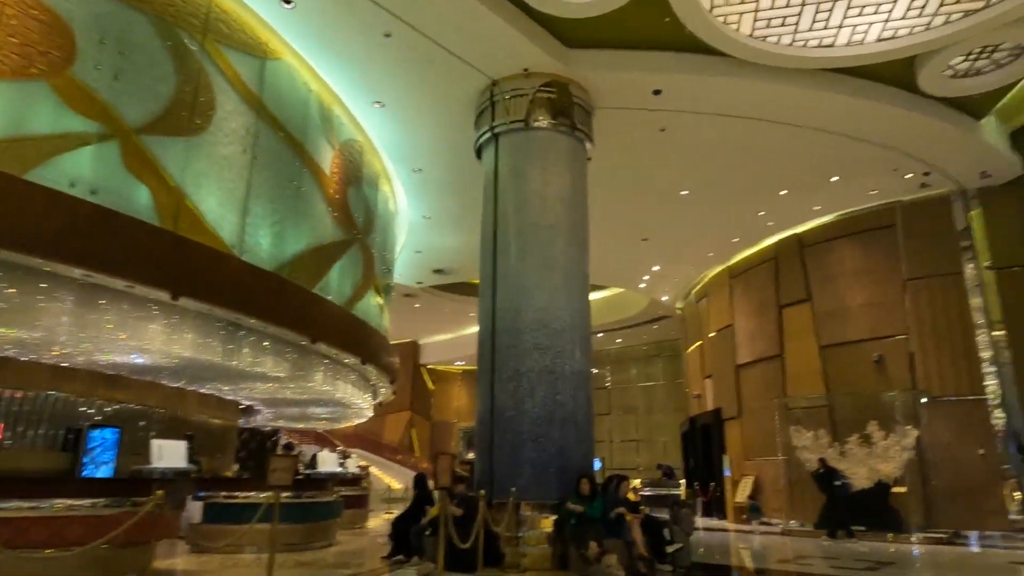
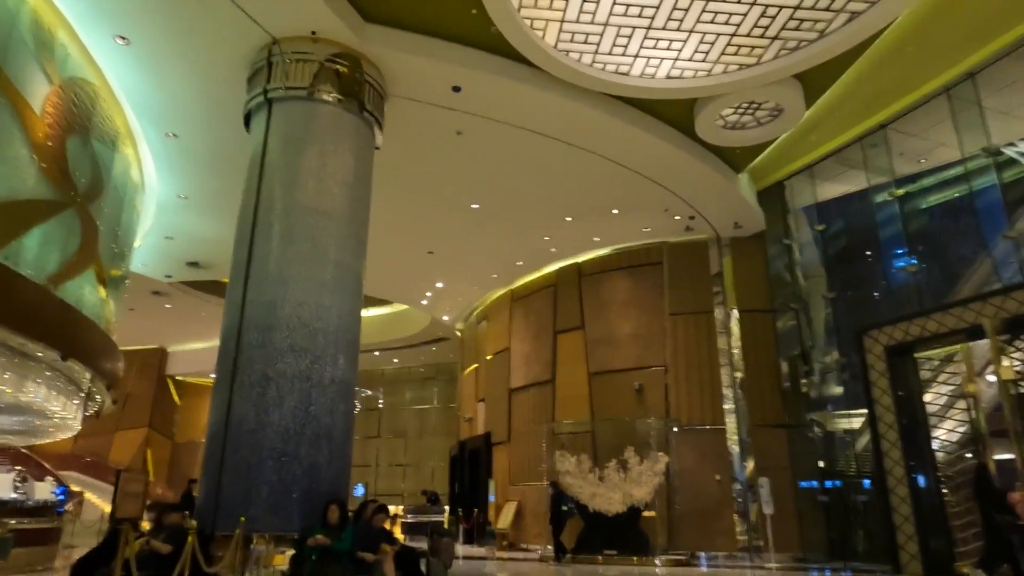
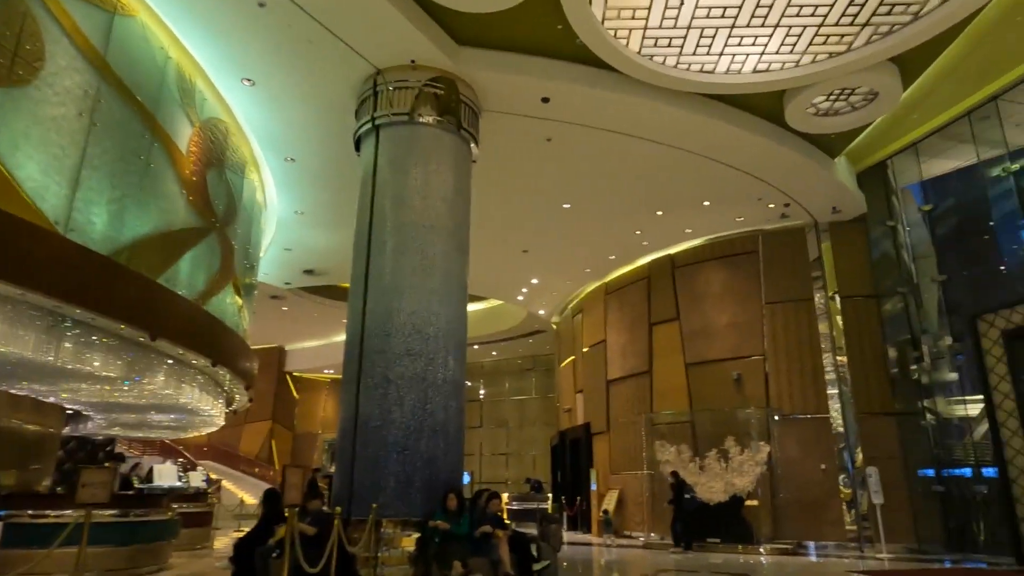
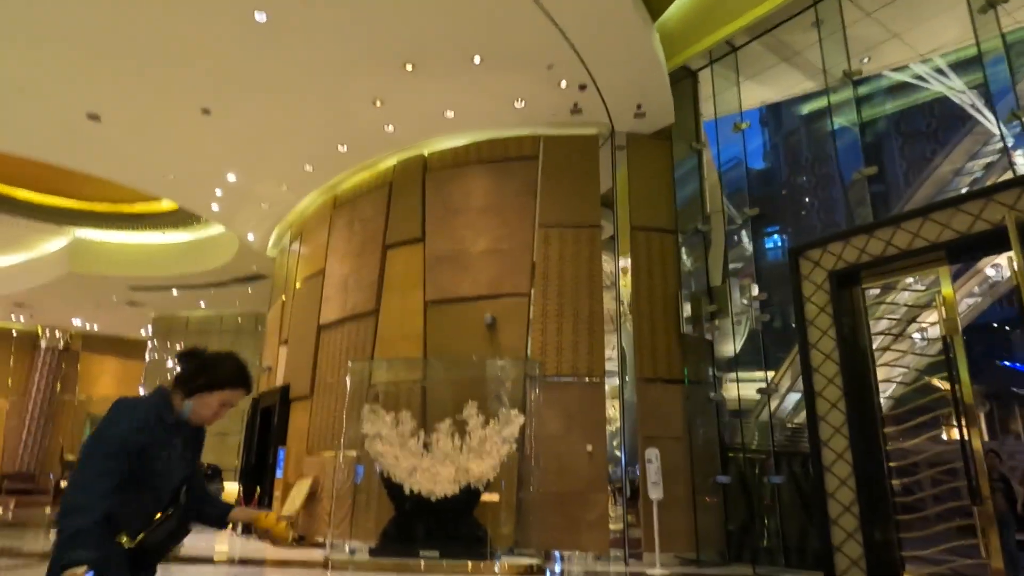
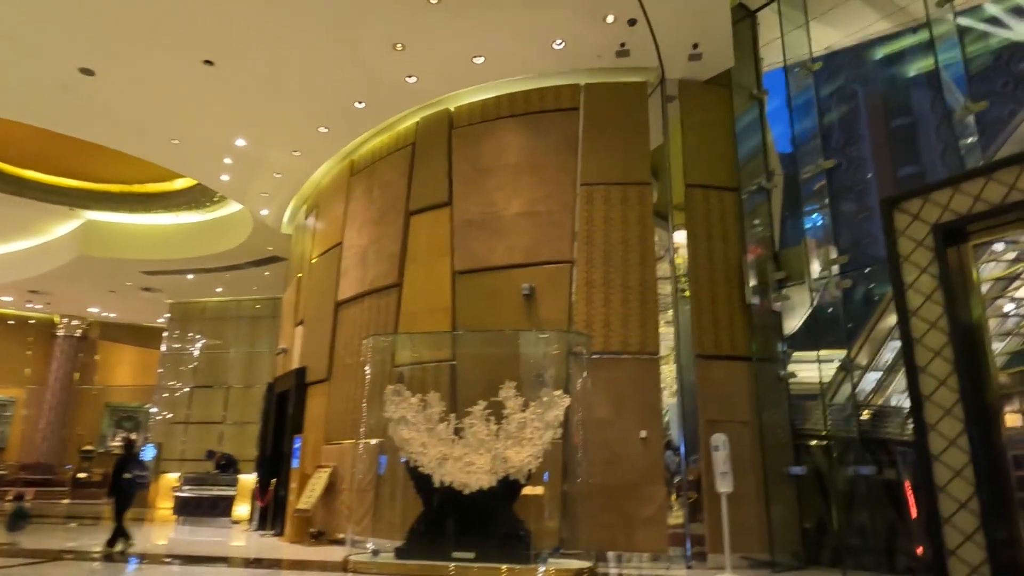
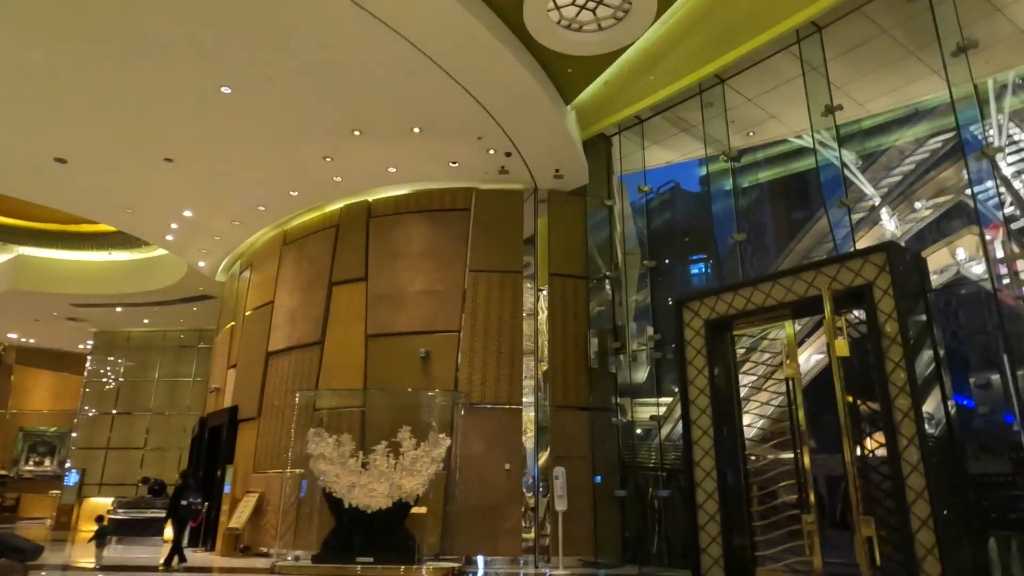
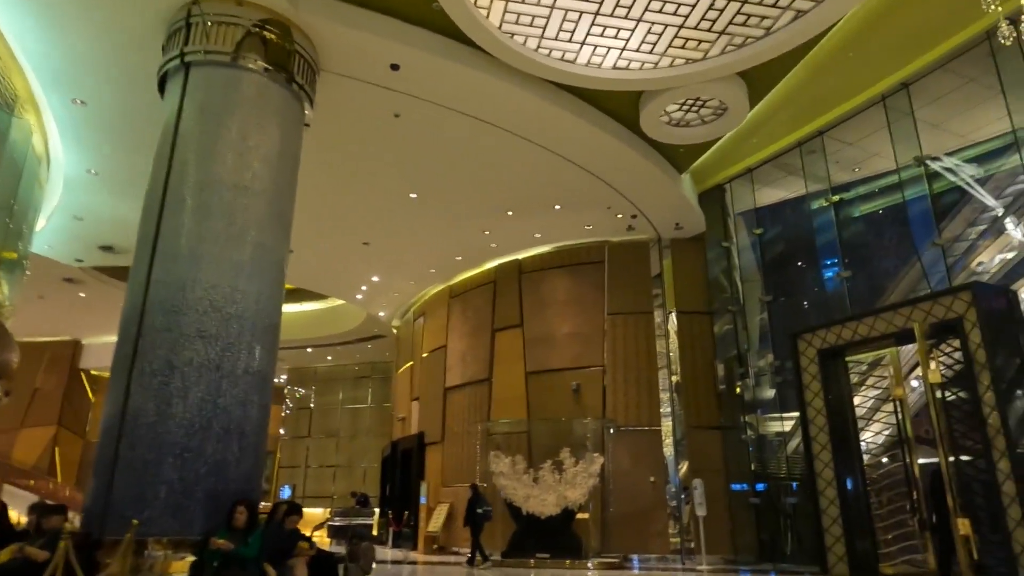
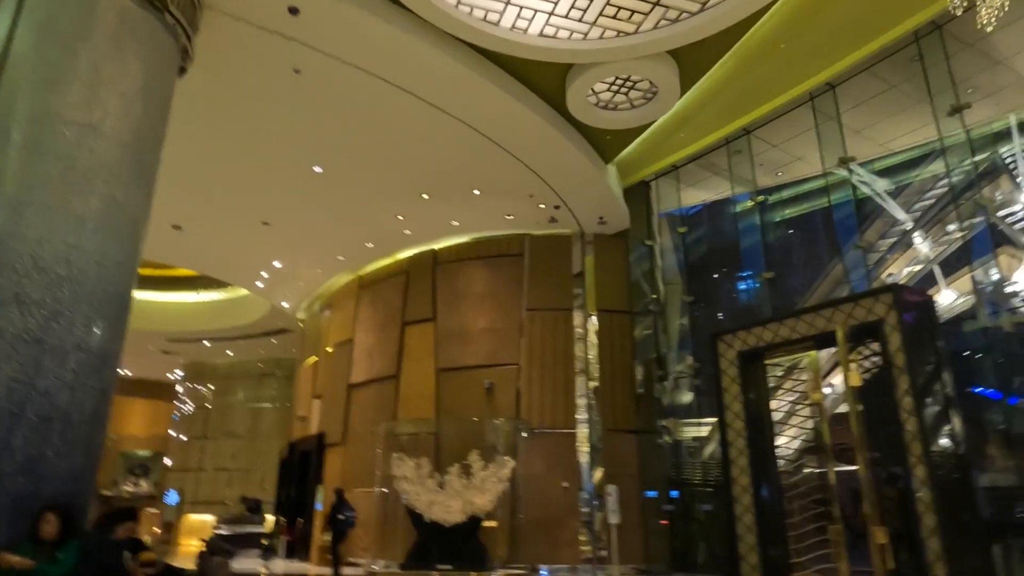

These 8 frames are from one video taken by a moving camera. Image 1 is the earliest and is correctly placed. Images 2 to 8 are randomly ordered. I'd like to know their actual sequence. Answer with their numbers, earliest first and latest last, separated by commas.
3, 2, 7, 8, 6, 4, 5
